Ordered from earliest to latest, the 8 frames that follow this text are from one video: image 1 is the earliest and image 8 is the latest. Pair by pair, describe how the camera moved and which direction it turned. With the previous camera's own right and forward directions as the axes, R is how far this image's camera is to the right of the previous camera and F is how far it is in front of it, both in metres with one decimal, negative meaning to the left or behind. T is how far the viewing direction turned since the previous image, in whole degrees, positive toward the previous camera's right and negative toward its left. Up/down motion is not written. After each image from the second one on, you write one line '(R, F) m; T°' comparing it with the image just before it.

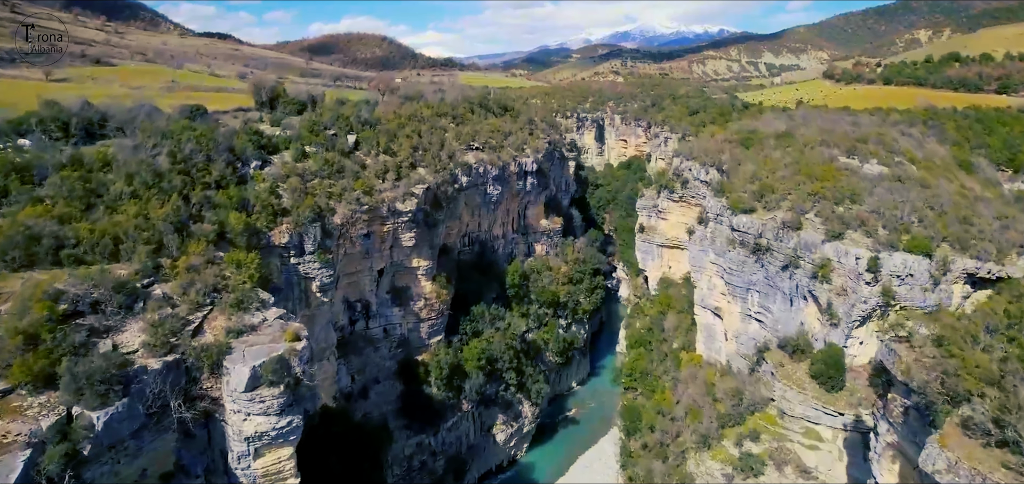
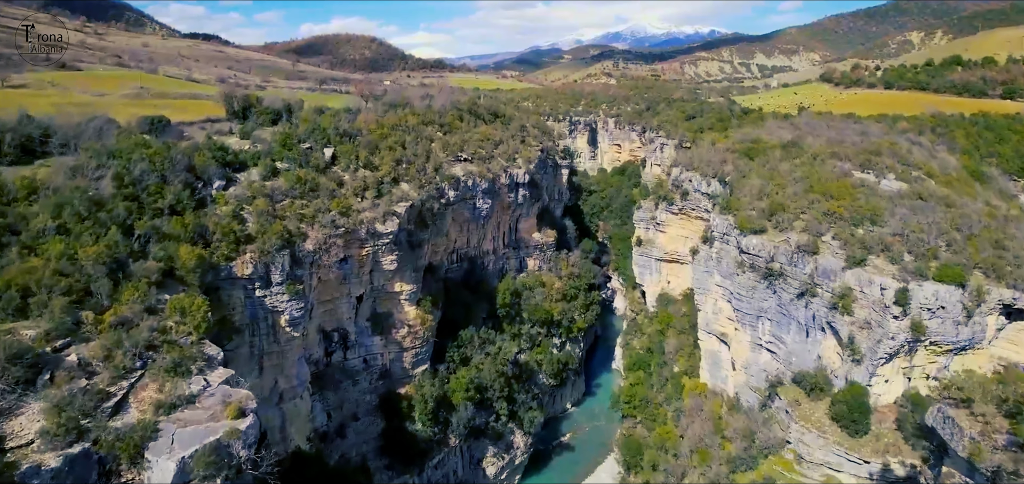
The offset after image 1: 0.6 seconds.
(0.0, +1.8) m; +1°
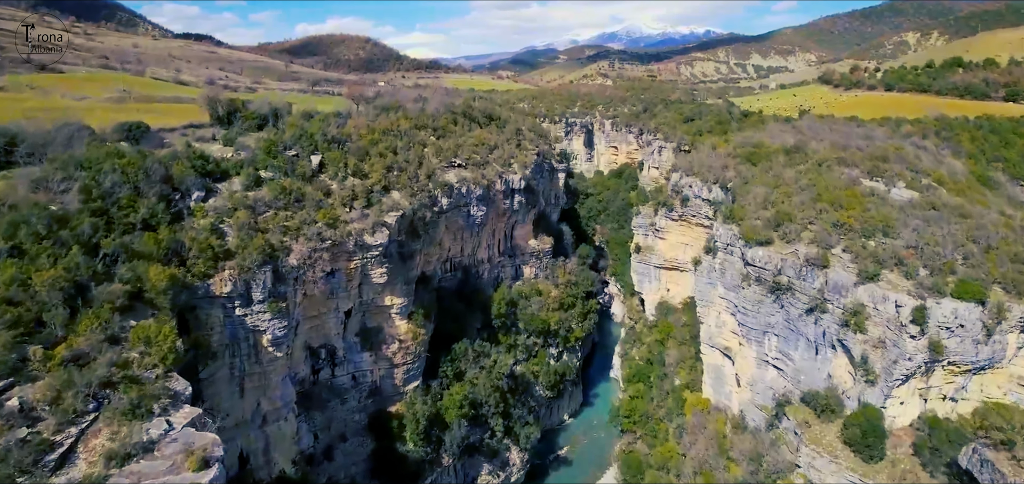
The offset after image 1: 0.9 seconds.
(0.0, +0.9) m; 0°
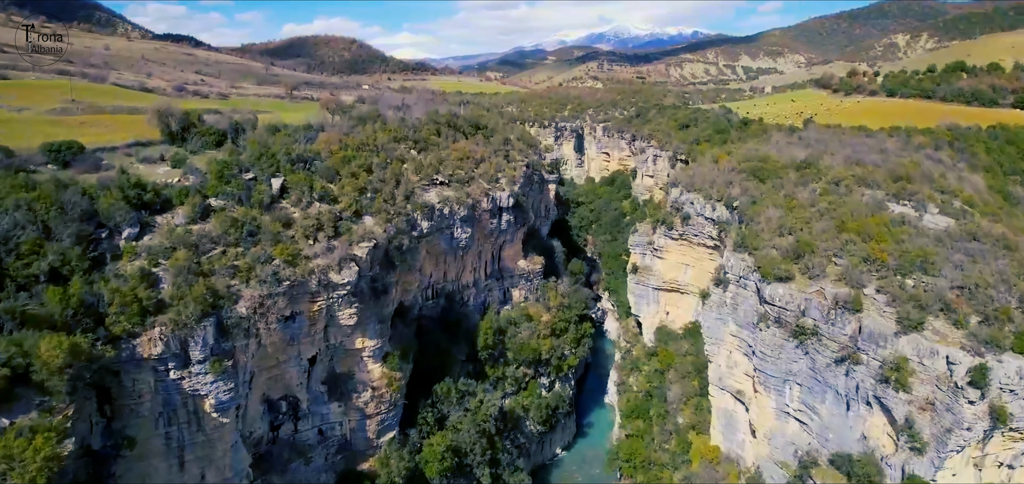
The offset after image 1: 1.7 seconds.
(+0.1, +2.4) m; +1°
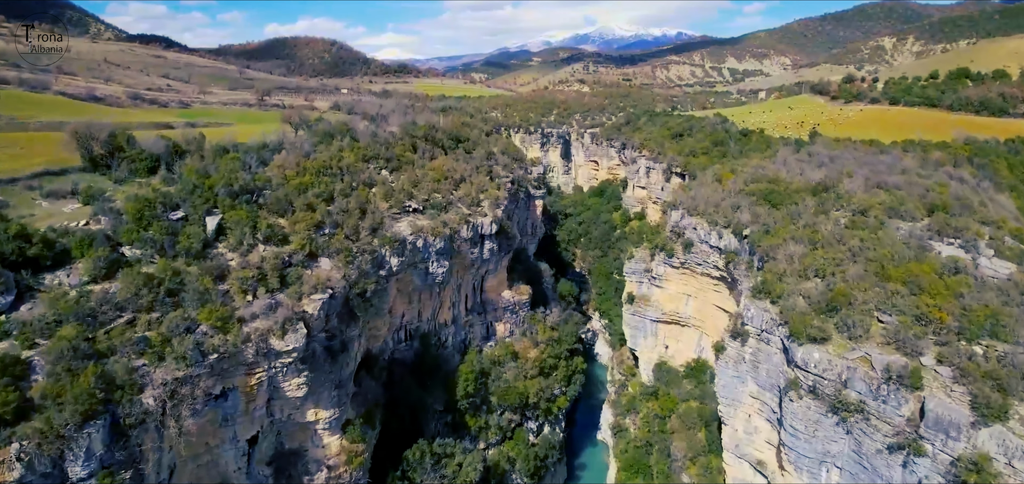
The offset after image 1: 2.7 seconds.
(+0.1, +3.1) m; +1°
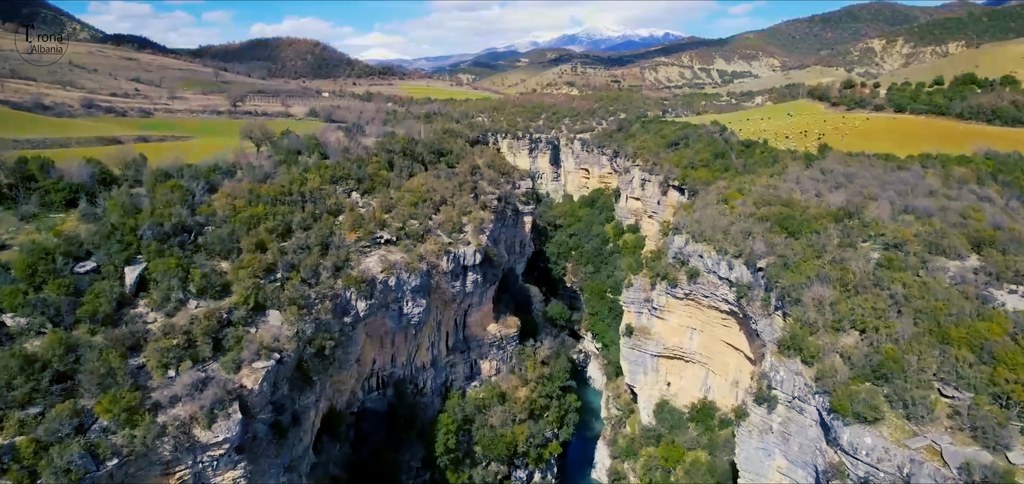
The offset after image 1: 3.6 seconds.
(+0.1, +2.8) m; +1°
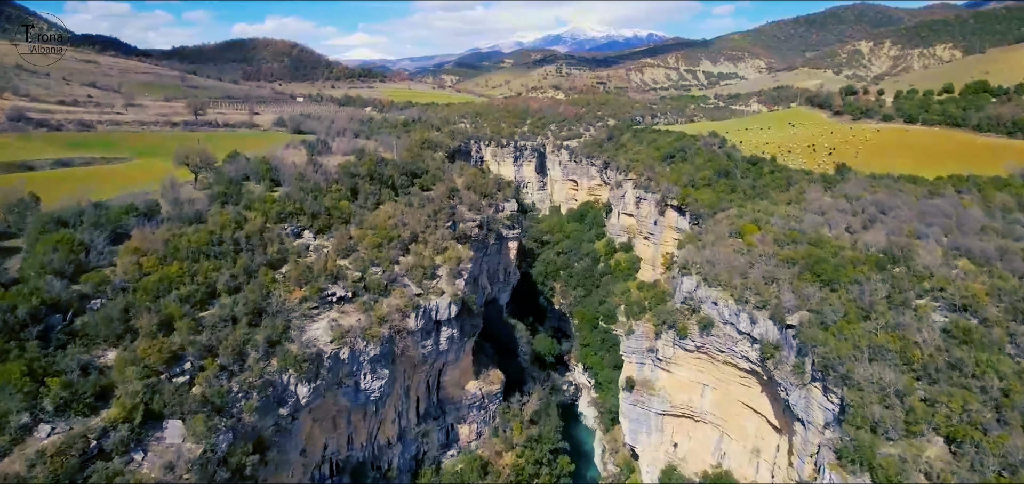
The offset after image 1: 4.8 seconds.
(+0.1, +3.7) m; +1°
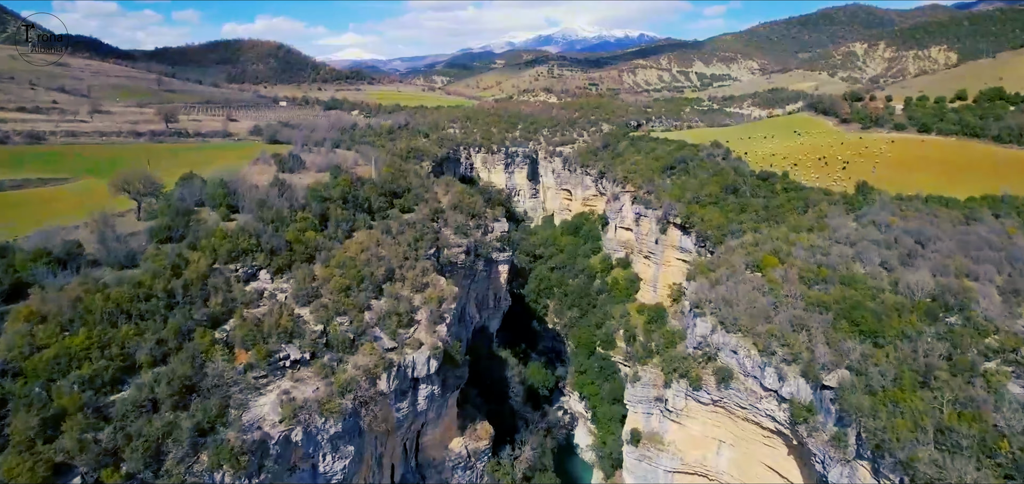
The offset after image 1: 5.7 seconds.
(+0.1, +2.7) m; +1°
